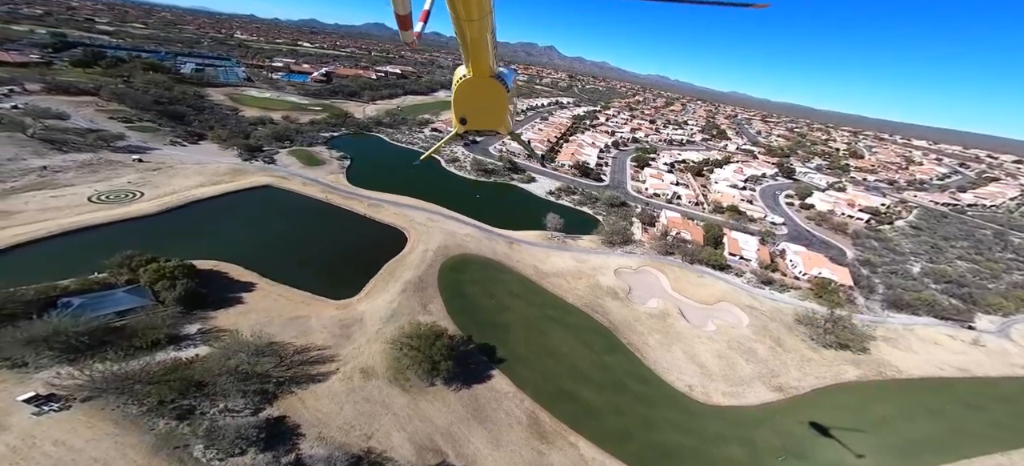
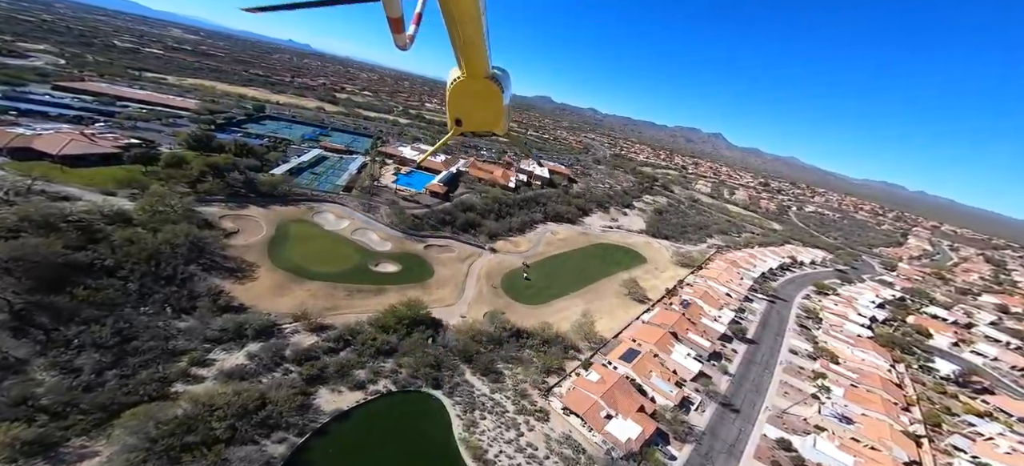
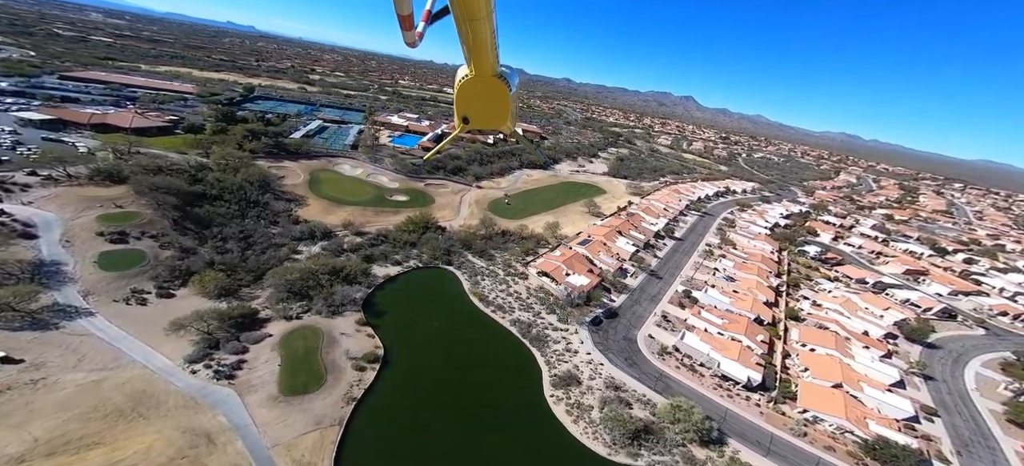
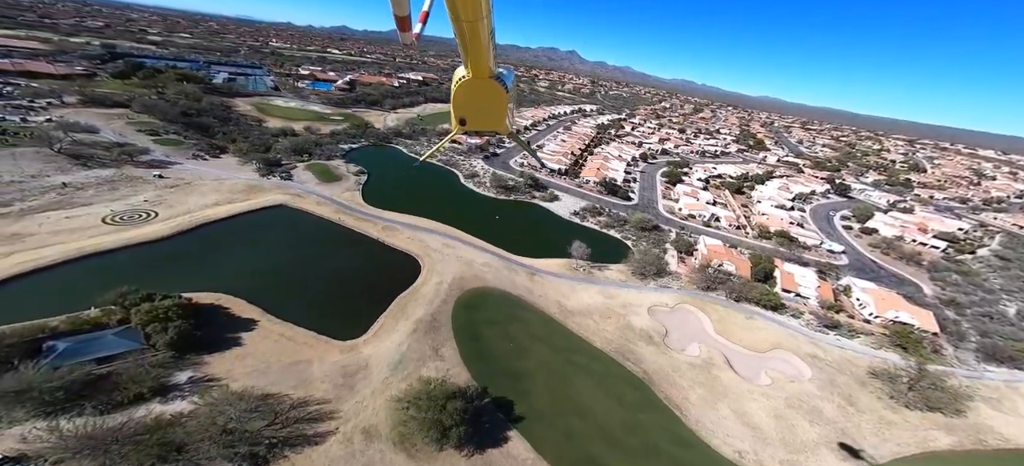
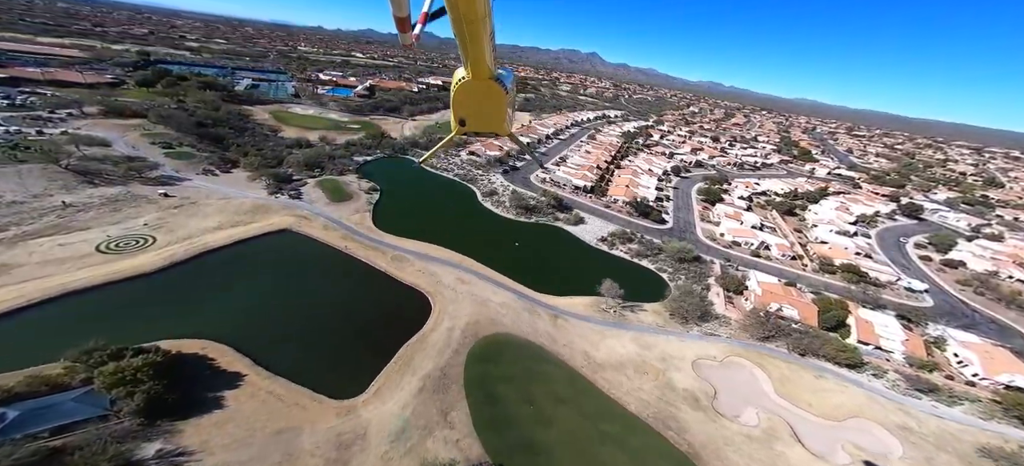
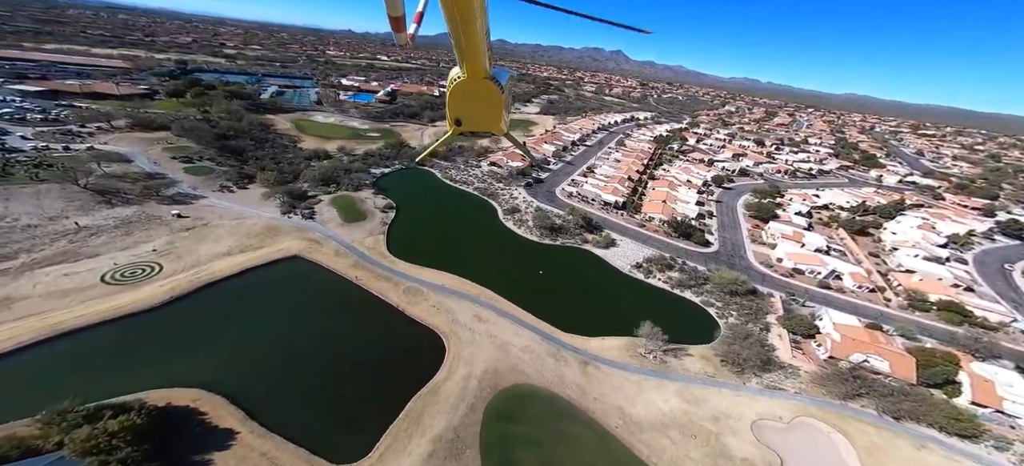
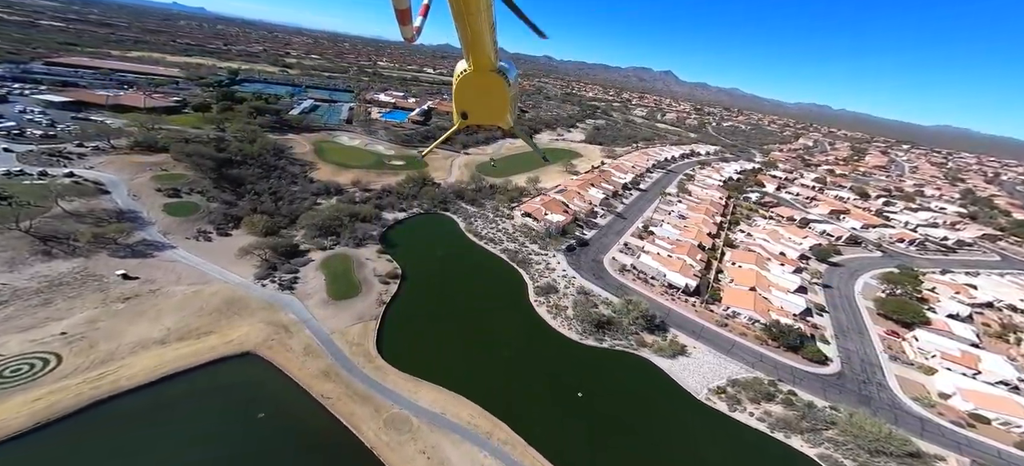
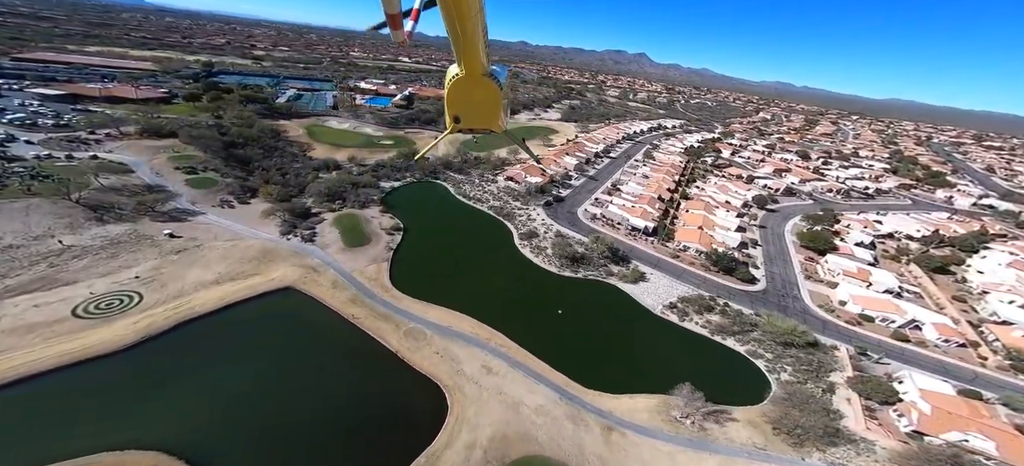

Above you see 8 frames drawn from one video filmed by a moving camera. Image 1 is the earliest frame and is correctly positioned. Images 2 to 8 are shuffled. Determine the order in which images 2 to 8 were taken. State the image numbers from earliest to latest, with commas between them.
4, 5, 6, 8, 7, 3, 2
